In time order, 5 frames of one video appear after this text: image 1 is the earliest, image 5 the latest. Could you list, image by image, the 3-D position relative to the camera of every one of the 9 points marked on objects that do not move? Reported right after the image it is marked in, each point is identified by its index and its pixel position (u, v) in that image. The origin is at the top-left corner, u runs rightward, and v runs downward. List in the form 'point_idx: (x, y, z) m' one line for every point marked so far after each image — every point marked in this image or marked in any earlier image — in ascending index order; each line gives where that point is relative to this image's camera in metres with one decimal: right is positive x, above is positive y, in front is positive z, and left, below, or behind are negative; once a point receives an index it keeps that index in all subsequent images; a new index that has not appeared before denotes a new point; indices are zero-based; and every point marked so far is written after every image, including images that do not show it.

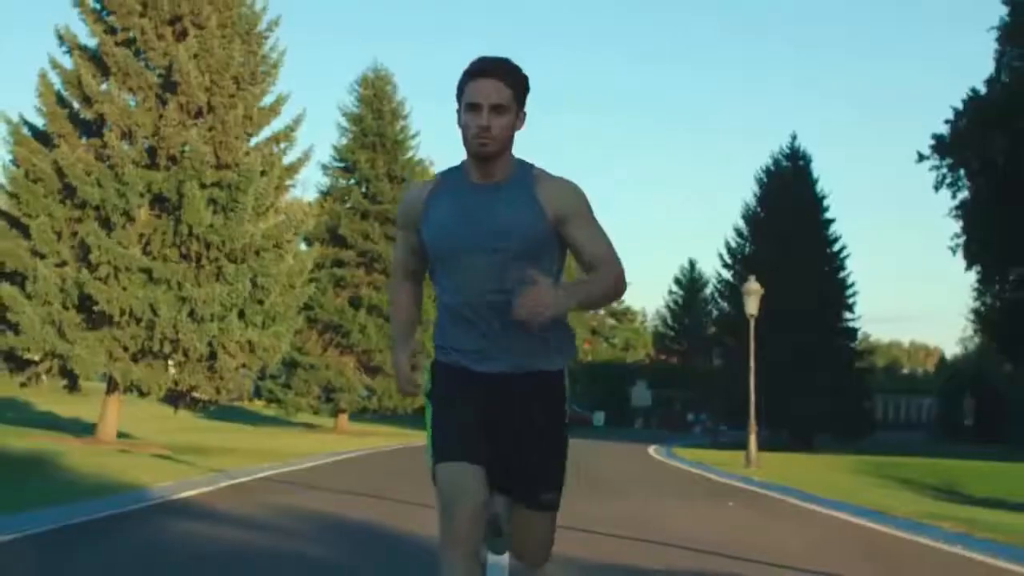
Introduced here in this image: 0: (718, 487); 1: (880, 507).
0: (+2.7, -2.6, +19.5) m
1: (+4.2, -2.5, +16.9) m
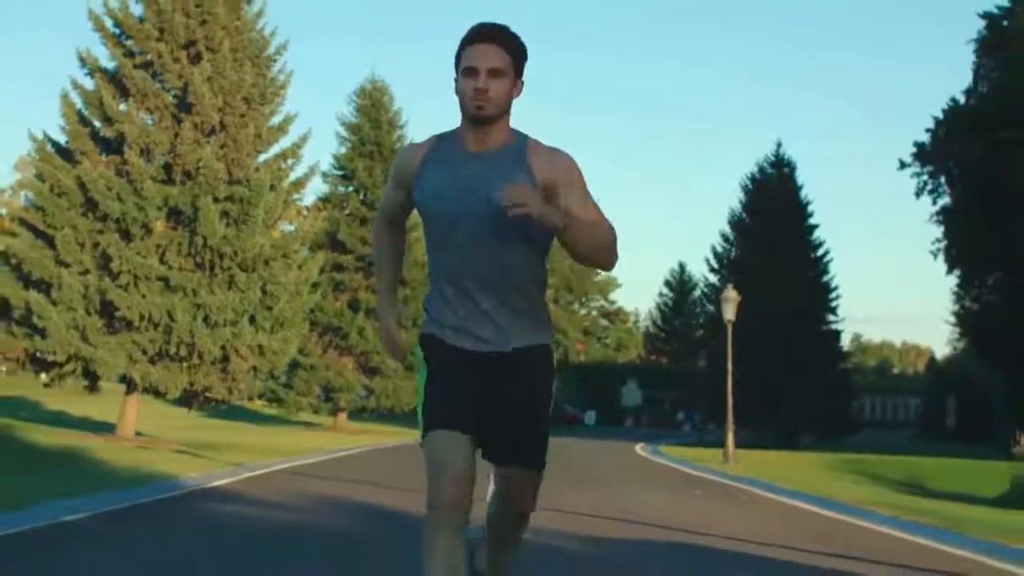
0: (+2.6, -2.7, +20.8) m
1: (+4.1, -2.6, +18.2) m
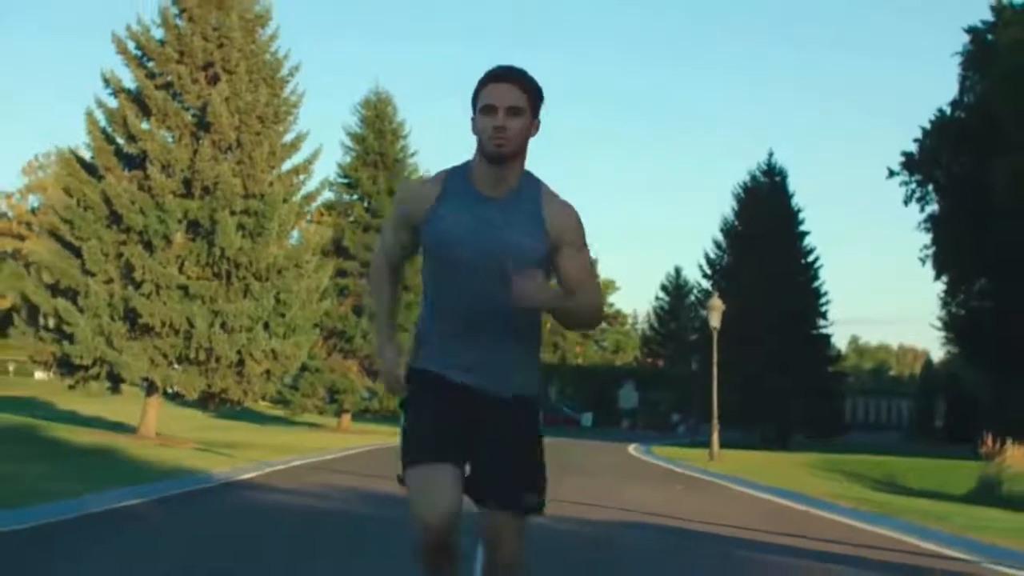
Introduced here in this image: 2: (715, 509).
0: (+2.6, -2.8, +22.0) m
1: (+4.1, -2.7, +19.4) m
2: (+2.3, -2.5, +16.8) m
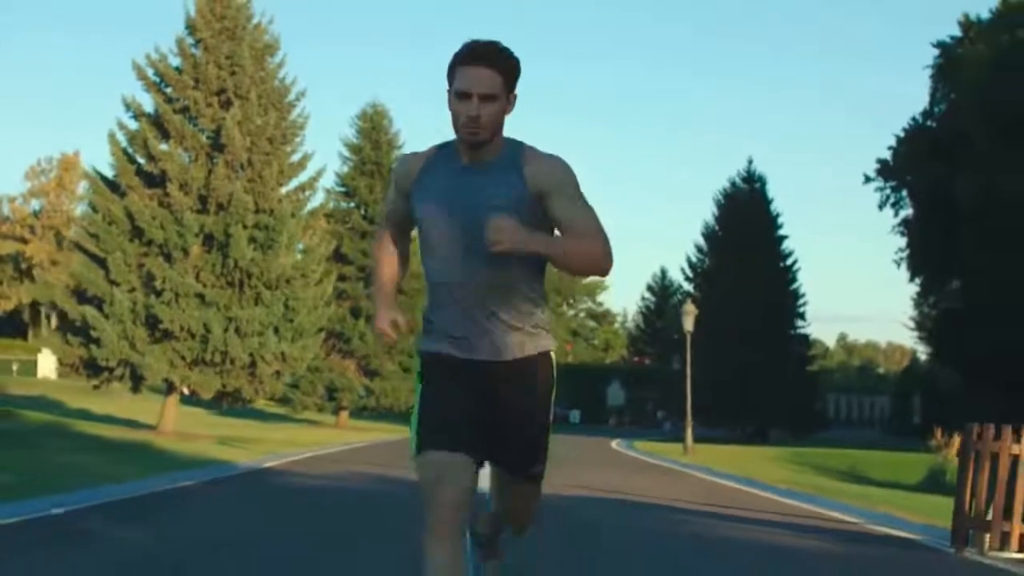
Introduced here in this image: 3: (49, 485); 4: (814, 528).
0: (+2.4, -2.9, +23.9) m
1: (+3.9, -2.8, +21.3) m
2: (+2.2, -2.6, +18.7) m
3: (-4.8, -2.0, +15.2) m
4: (+2.7, -2.3, +13.7) m
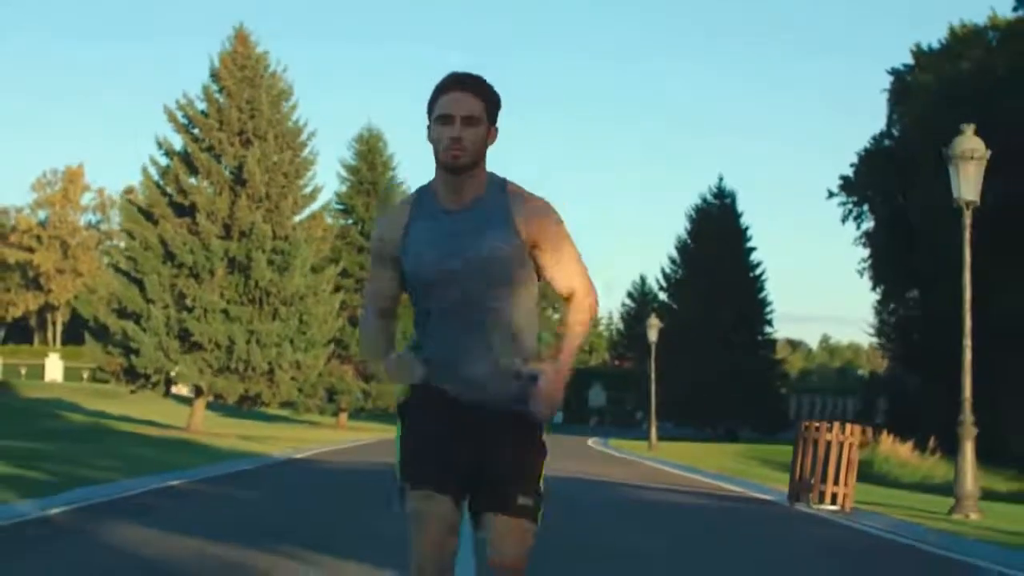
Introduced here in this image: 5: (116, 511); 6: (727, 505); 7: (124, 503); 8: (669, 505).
0: (+2.1, -3.2, +27.1) m
1: (+3.7, -3.1, +24.5) m
2: (+2.0, -2.9, +21.9) m
3: (-4.9, -2.3, +18.4) m
4: (+2.6, -2.5, +16.9) m
5: (-4.0, -2.3, +14.6) m
6: (+2.4, -2.5, +16.7) m
7: (-4.0, -2.3, +15.3) m
8: (+1.7, -2.5, +16.5) m
